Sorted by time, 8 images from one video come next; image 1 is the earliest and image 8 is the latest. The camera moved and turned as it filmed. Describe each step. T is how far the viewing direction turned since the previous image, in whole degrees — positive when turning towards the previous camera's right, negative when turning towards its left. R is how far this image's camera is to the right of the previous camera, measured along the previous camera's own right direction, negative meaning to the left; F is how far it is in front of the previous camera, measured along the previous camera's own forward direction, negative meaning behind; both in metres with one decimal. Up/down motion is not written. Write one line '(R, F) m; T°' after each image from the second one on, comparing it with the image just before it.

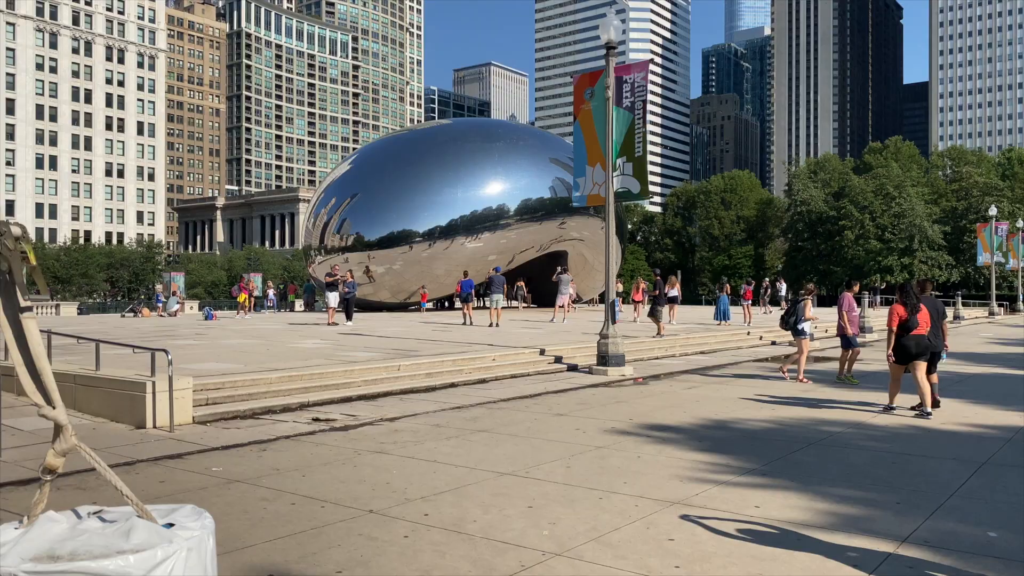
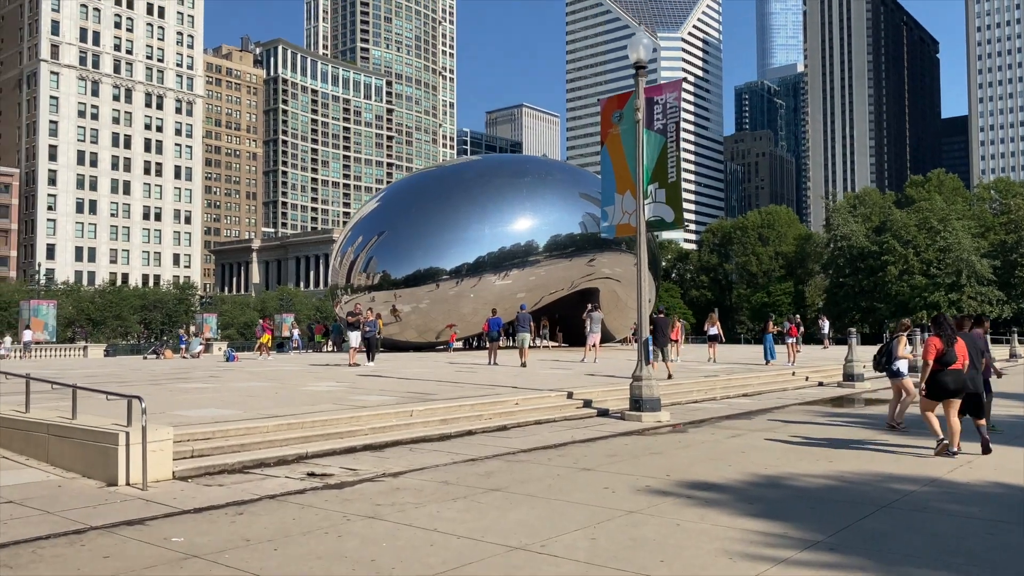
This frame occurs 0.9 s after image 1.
(+0.1, +1.0) m; -2°
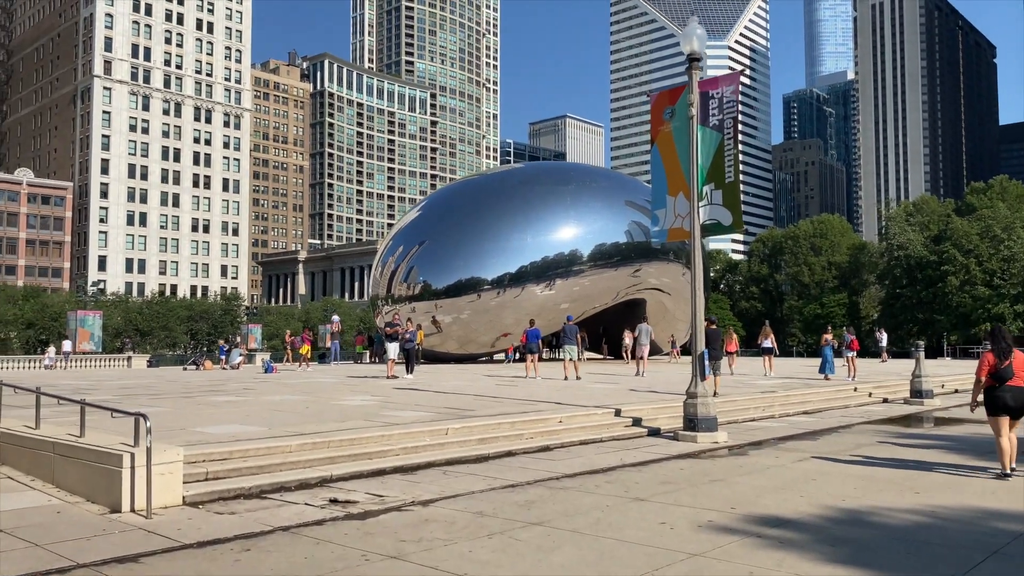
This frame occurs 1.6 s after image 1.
(0.0, +0.8) m; -3°
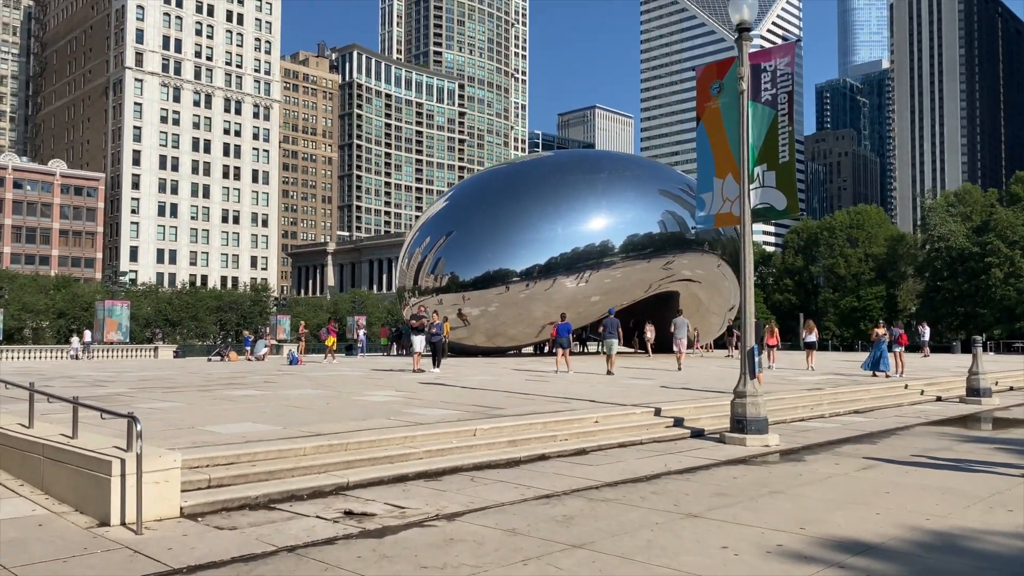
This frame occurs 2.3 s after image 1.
(-0.1, +0.8) m; -2°
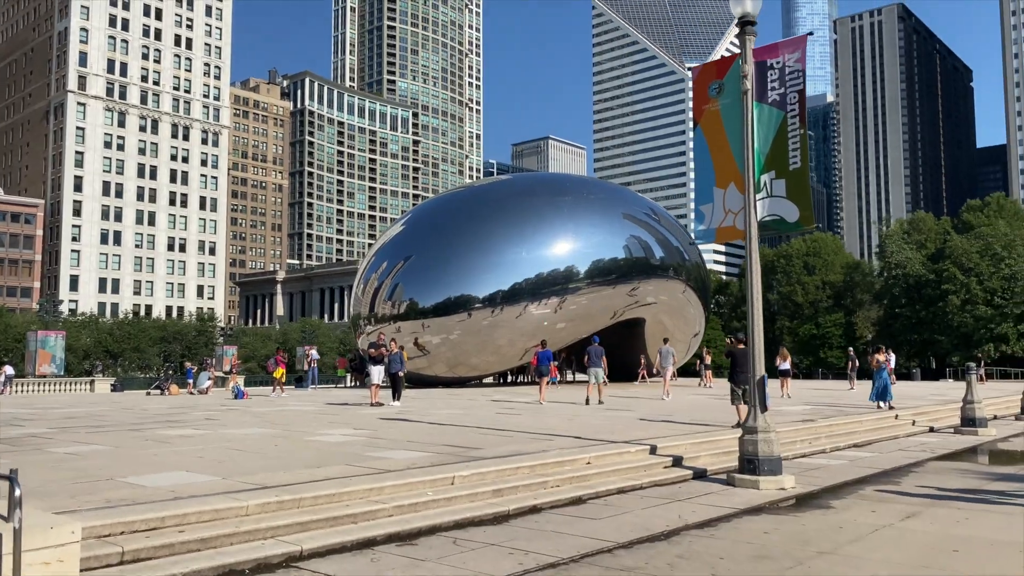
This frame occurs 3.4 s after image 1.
(-0.3, +1.3) m; +3°
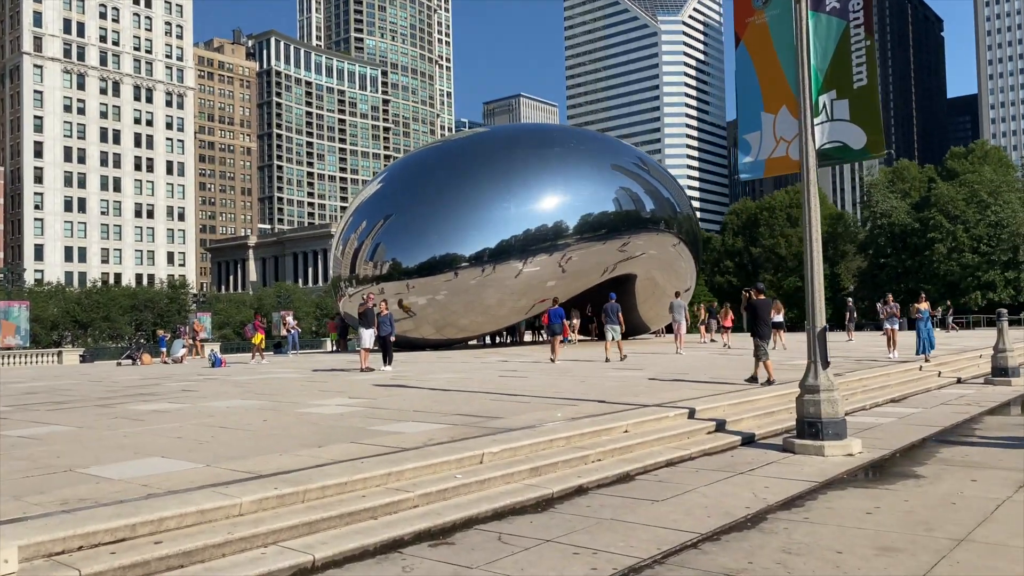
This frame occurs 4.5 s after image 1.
(-0.4, +1.2) m; +2°
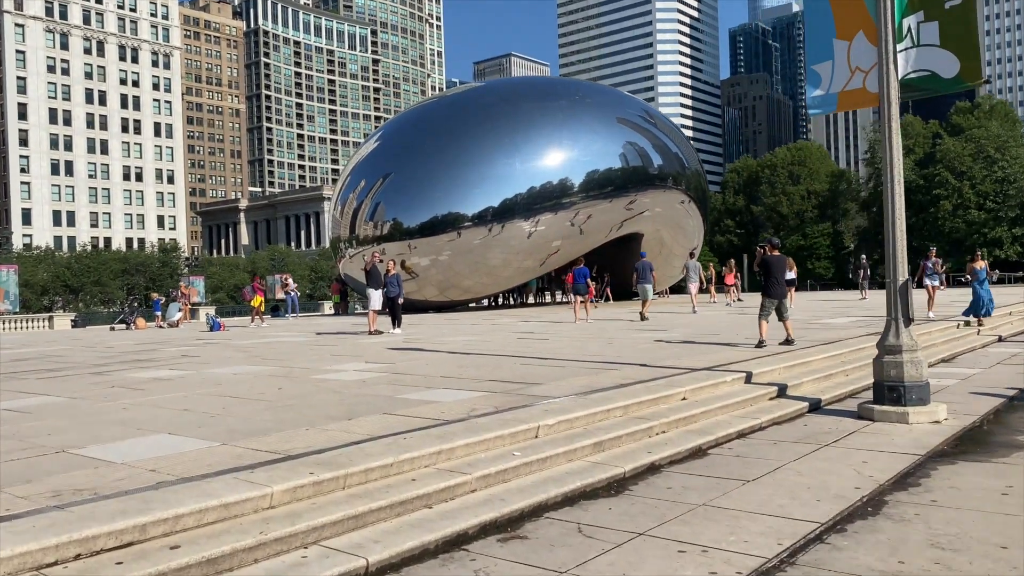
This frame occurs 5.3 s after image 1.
(-0.4, +0.9) m; +1°
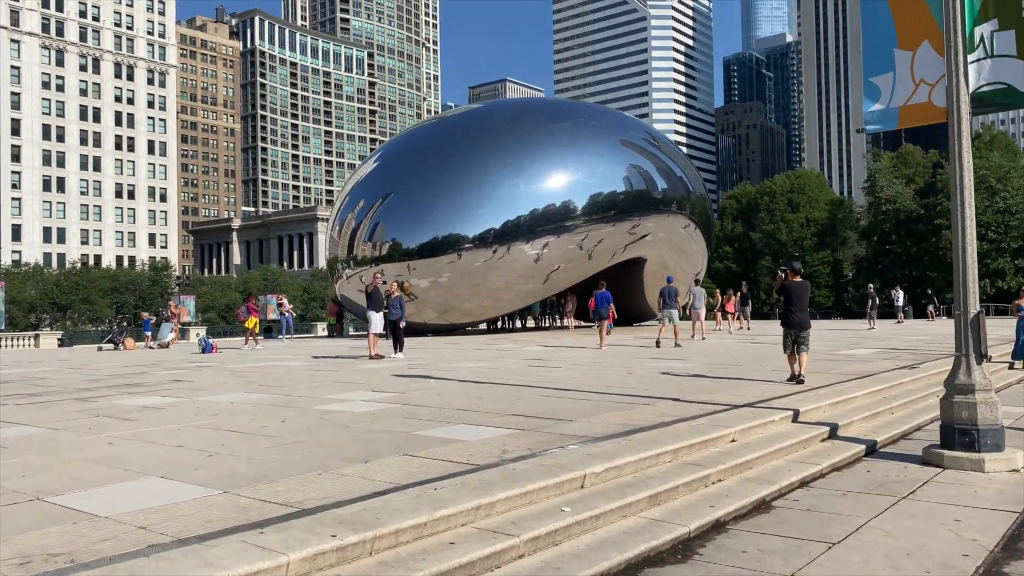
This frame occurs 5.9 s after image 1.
(-0.3, +0.7) m; +1°
